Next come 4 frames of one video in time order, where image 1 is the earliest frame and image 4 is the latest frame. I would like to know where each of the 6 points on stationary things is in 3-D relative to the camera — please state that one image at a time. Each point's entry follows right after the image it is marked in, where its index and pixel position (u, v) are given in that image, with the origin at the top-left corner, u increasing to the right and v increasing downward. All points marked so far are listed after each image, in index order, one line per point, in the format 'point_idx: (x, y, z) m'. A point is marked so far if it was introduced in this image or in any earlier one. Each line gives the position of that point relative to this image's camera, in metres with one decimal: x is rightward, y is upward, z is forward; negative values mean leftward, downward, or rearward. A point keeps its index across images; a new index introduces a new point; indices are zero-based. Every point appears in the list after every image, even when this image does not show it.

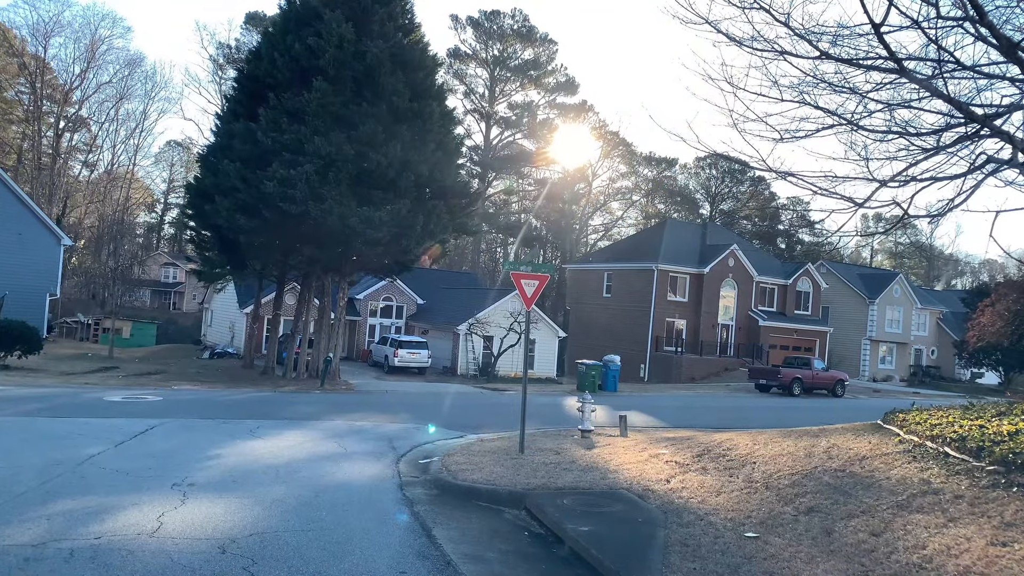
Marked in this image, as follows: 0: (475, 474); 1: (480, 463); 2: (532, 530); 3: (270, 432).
0: (-0.5, -2.4, +10.5) m
1: (-0.5, -2.5, +11.5) m
2: (+0.2, -2.5, +8.3) m
3: (-4.4, -2.6, +14.6) m
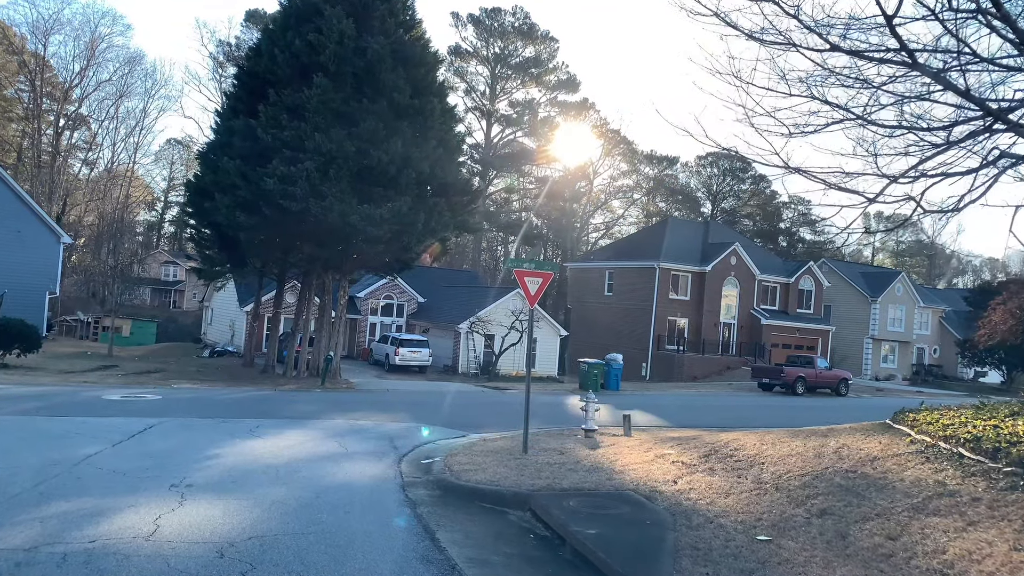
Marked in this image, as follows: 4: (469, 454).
0: (-0.4, -2.4, +10.3) m
1: (-0.4, -2.5, +11.3) m
2: (+0.2, -2.4, +8.1) m
3: (-4.3, -2.5, +14.4) m
4: (-0.7, -2.6, +12.5) m
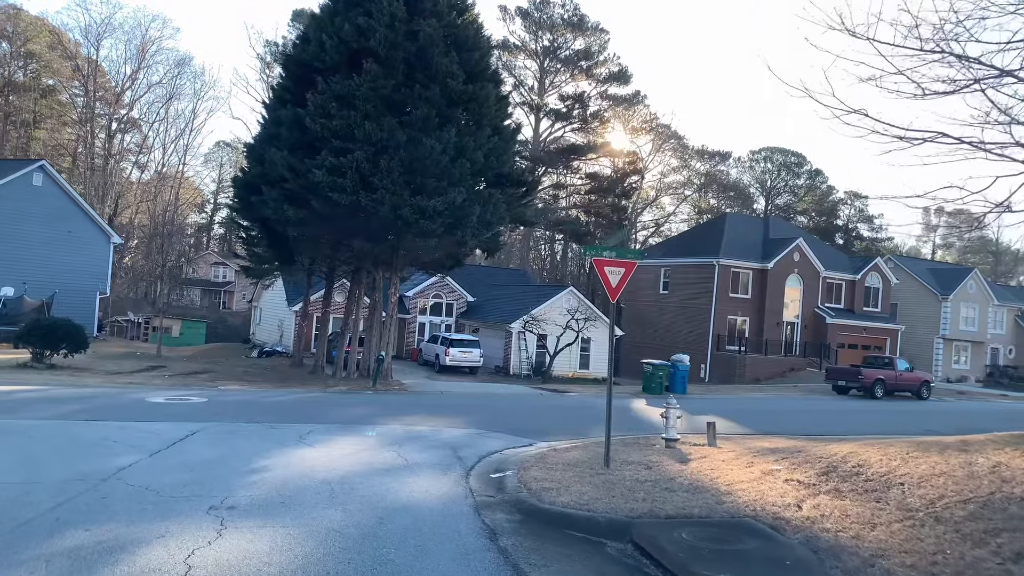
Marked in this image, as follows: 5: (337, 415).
0: (+0.6, -2.3, +8.9) m
1: (+0.6, -2.3, +9.9) m
2: (+1.1, -2.3, +6.6) m
3: (-3.1, -2.4, +13.1) m
4: (+0.4, -2.5, +11.1) m
5: (-3.6, -2.6, +16.9) m
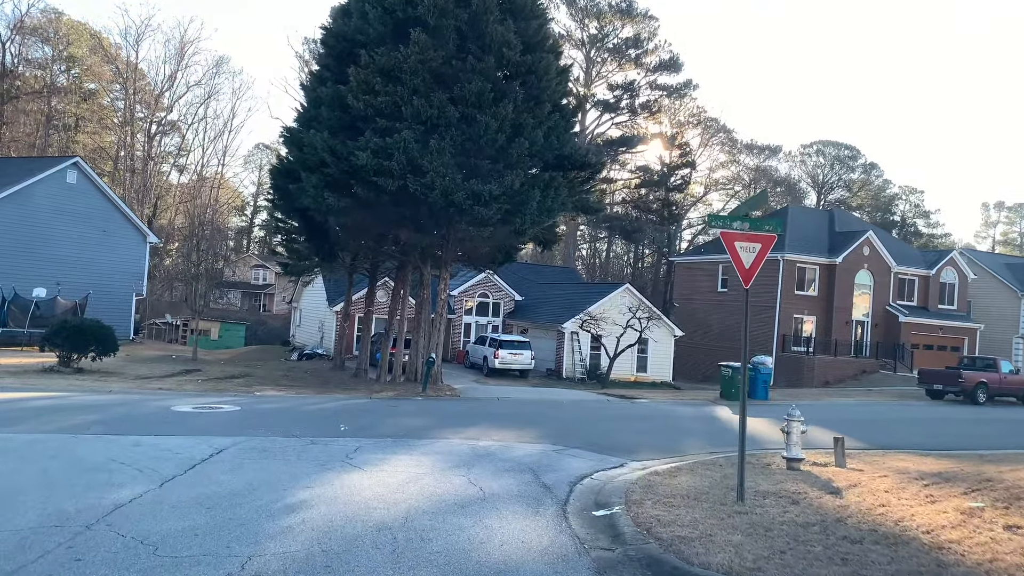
0: (+1.6, -2.1, +6.4) m
1: (+1.7, -2.2, +7.4) m
2: (+2.0, -2.1, +4.1) m
3: (-1.9, -2.3, +10.8) m
4: (+1.6, -2.3, +8.6) m
5: (-2.2, -2.5, +14.6) m
